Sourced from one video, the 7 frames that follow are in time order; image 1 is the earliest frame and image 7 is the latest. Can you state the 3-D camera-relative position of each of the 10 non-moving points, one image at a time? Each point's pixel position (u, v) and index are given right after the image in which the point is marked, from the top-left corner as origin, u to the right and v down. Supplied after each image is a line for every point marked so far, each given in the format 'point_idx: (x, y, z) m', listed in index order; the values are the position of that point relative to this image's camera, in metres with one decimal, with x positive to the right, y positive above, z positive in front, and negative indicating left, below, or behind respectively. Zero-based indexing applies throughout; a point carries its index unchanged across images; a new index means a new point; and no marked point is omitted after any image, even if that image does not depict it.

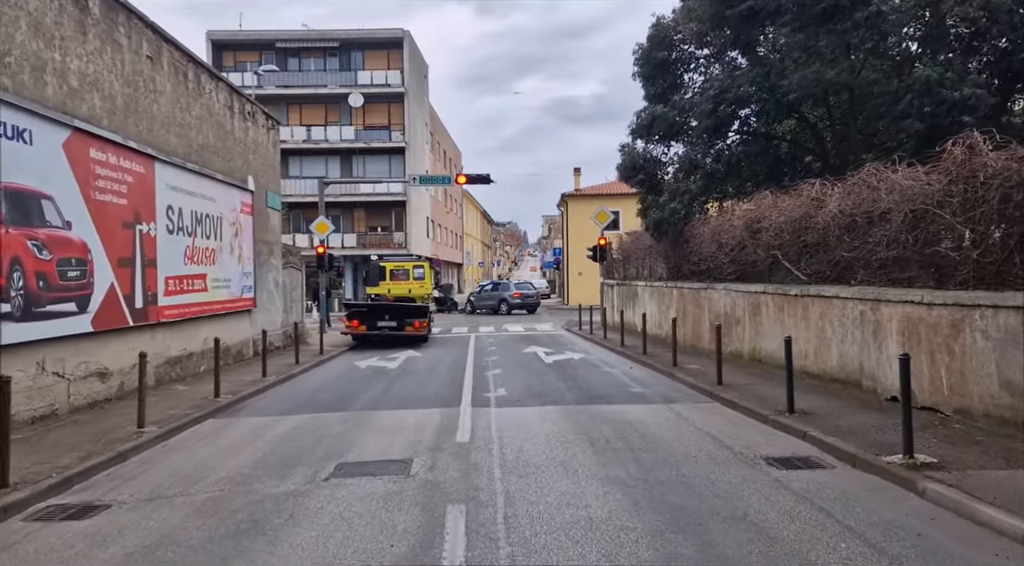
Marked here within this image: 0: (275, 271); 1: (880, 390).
0: (-6.0, +0.3, +18.0) m
1: (+4.6, -1.4, +8.8) m
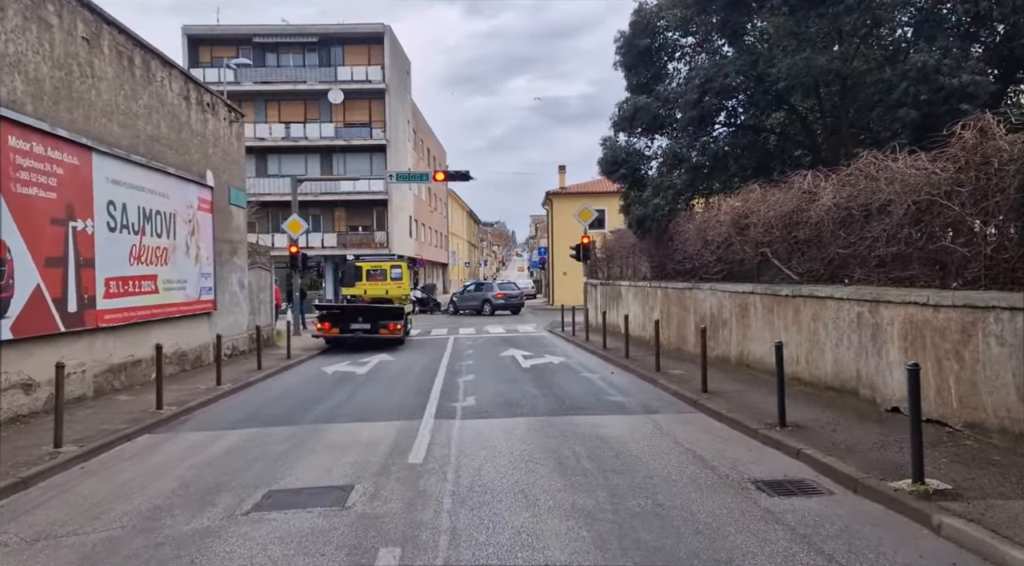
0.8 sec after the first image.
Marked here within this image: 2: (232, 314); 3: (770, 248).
0: (-6.6, +0.2, +17.1) m
1: (+4.2, -1.3, +8.1) m
2: (-6.5, -0.7, +16.3) m
3: (+4.2, +0.6, +11.3) m
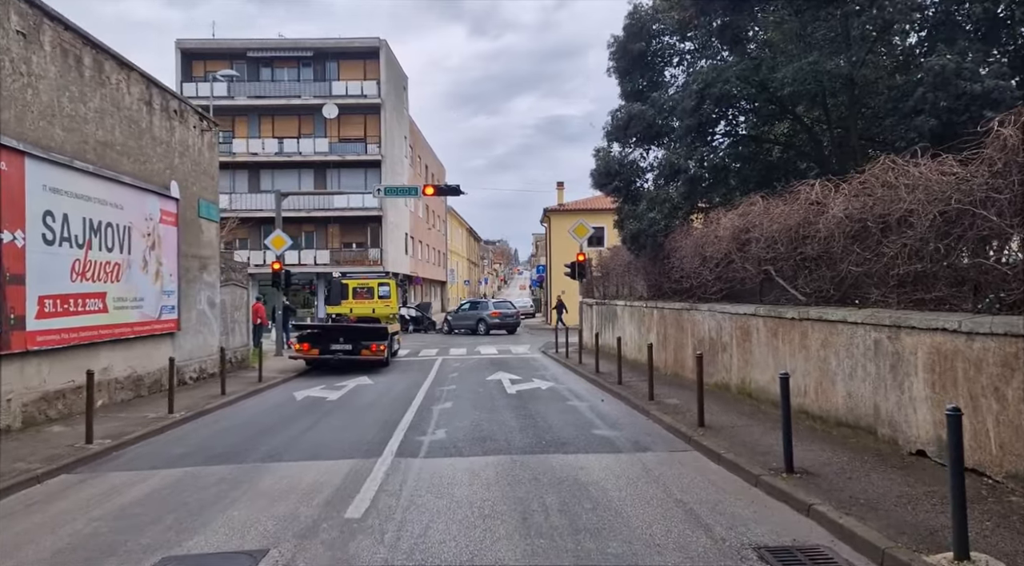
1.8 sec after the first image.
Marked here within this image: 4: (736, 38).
0: (-6.9, -0.2, +16.1) m
1: (+3.9, -1.6, +7.0) m
2: (-6.8, -1.1, +15.3) m
3: (+3.8, +0.3, +10.3) m
4: (+4.8, +5.3, +15.2) m
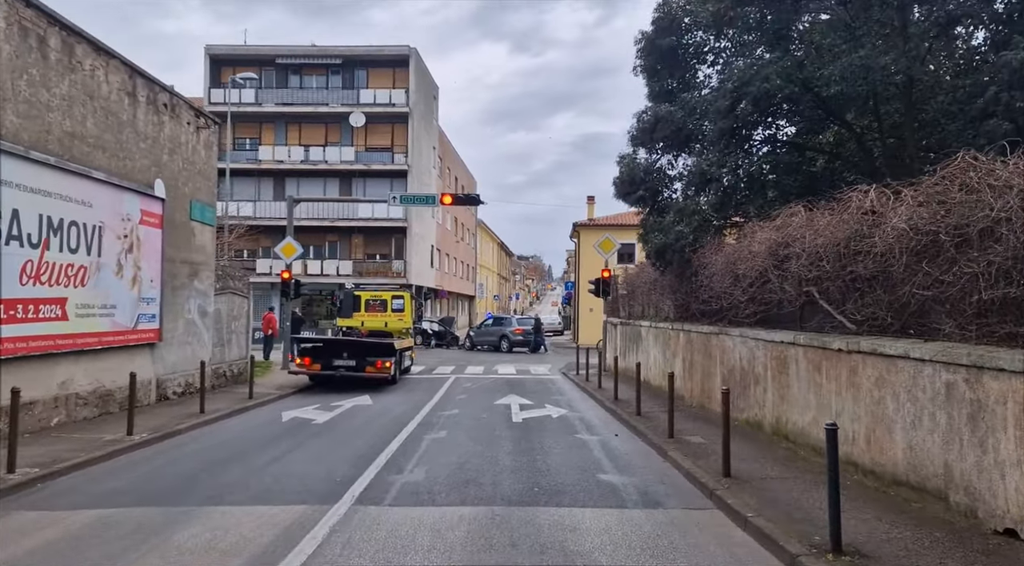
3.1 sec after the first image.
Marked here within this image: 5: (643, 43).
0: (-6.6, -0.3, +15.1) m
1: (+3.6, -1.8, +5.5) m
2: (-6.6, -1.3, +14.3) m
3: (+3.8, 0.0, +8.8) m
4: (+5.2, +4.8, +13.7) m
5: (+3.0, +5.5, +16.2) m
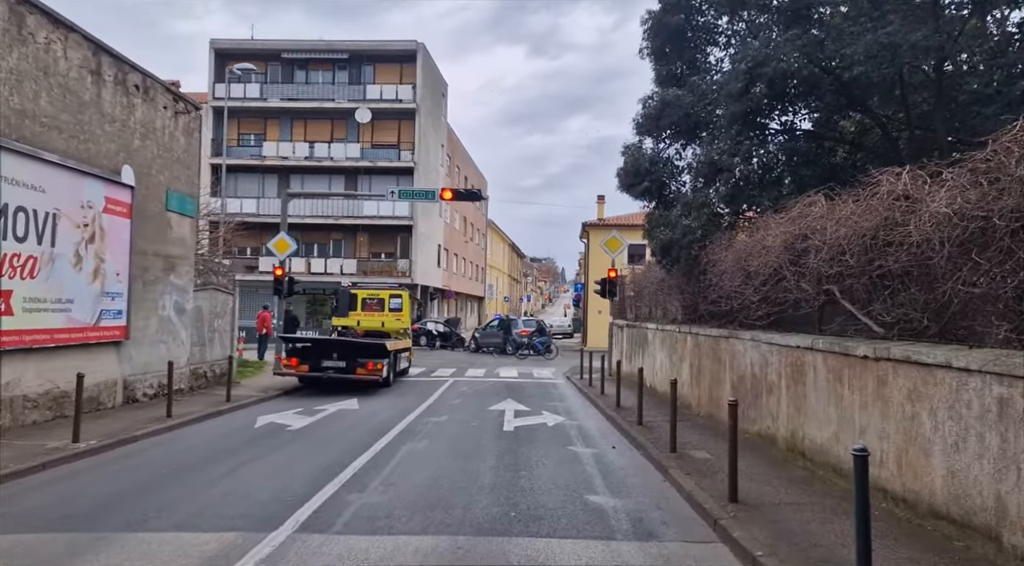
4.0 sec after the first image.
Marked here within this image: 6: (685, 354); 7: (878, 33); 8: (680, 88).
0: (-6.7, -0.2, +14.3) m
1: (+3.4, -1.8, +4.4) m
2: (-6.7, -1.2, +13.4) m
3: (+3.6, 0.0, +7.8) m
4: (+5.1, +4.8, +12.7) m
5: (+3.0, +5.5, +15.2) m
6: (+3.3, -1.3, +13.4) m
7: (+5.8, +4.0, +11.2) m
8: (+3.5, +4.0, +14.8) m
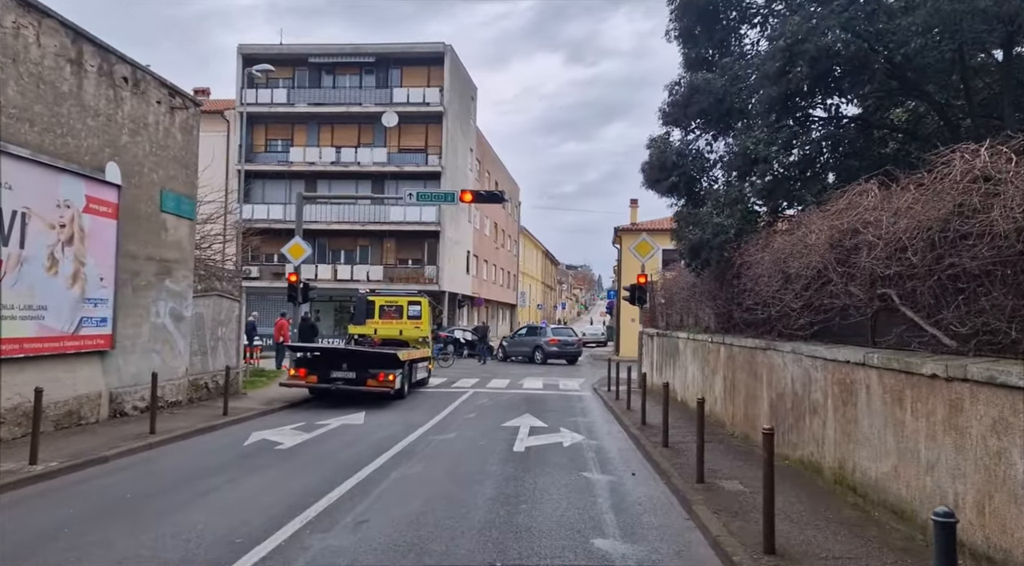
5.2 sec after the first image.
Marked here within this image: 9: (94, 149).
0: (-6.4, -0.3, +13.5) m
1: (+3.1, -1.7, +3.1) m
2: (-6.4, -1.3, +12.7) m
3: (+3.6, 0.0, +6.5) m
4: (+5.3, +4.7, +11.4) m
5: (+3.3, +5.4, +14.0) m
6: (+3.5, -1.4, +12.1) m
7: (+6.0, +3.9, +9.9) m
8: (+3.8, +3.9, +13.5) m
9: (-6.5, +2.1, +10.9) m
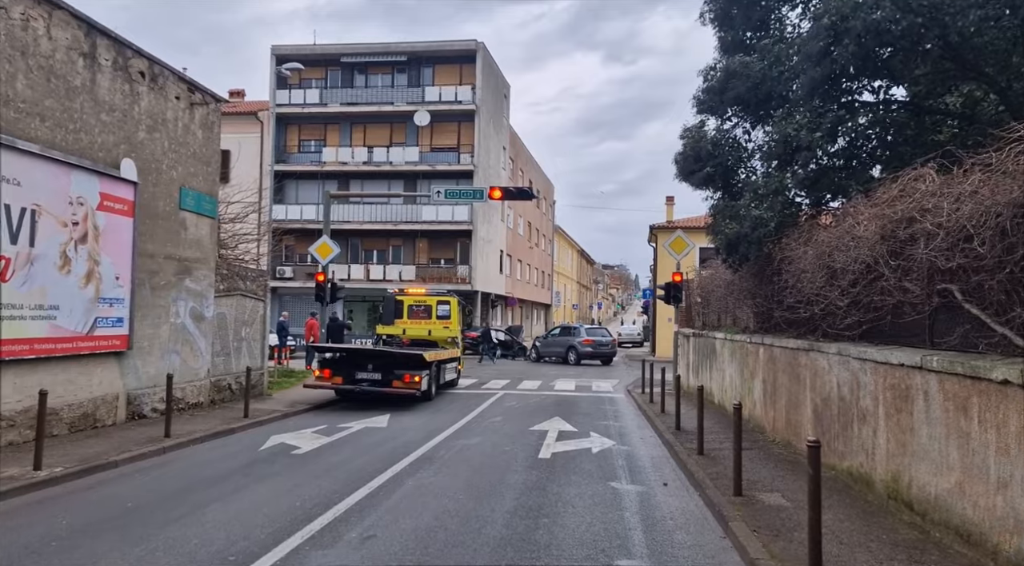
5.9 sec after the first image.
0: (-5.9, -0.3, +13.3) m
1: (+3.1, -1.7, +2.4) m
2: (-6.0, -1.3, +12.5) m
3: (+3.7, 0.0, +5.8) m
4: (+5.6, +4.8, +10.5) m
5: (+3.8, +5.4, +13.3) m
6: (+3.9, -1.4, +11.4) m
7: (+6.2, +4.0, +9.0) m
8: (+4.3, +4.0, +12.8) m
9: (-6.1, +2.1, +10.6) m
